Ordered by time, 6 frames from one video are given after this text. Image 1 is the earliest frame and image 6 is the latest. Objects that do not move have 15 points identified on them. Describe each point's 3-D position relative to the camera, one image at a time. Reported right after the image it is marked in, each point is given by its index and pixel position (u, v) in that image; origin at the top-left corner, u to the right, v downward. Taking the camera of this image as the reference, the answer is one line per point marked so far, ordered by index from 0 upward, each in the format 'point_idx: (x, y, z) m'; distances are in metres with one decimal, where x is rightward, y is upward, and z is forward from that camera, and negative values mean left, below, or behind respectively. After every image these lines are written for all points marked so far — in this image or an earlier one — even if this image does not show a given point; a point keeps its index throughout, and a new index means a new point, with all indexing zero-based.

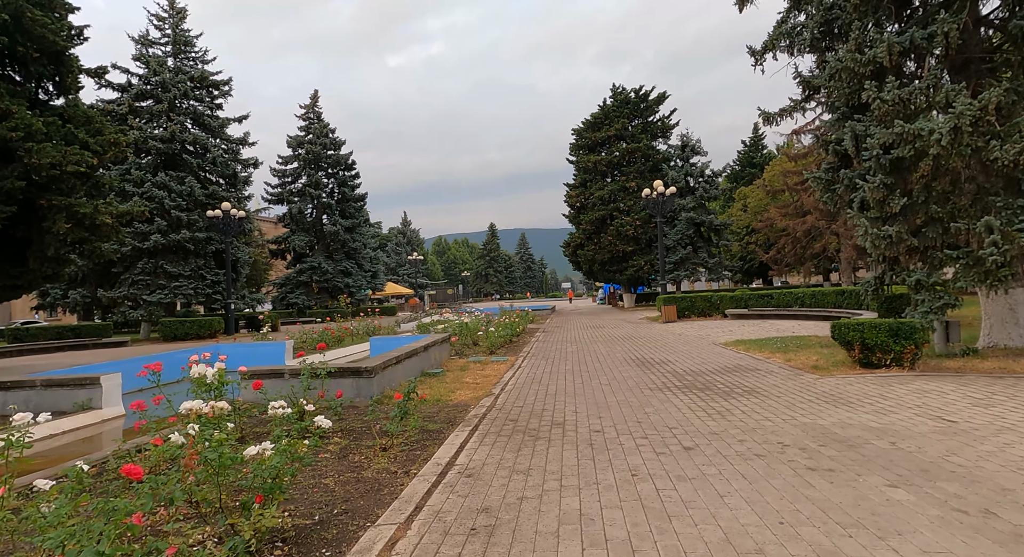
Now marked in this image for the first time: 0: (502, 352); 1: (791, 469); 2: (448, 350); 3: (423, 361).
0: (-0.2, -1.9, +15.8) m
1: (+1.9, -1.3, +4.3) m
2: (-1.5, -1.7, +14.5) m
3: (-1.7, -1.5, +11.5) m
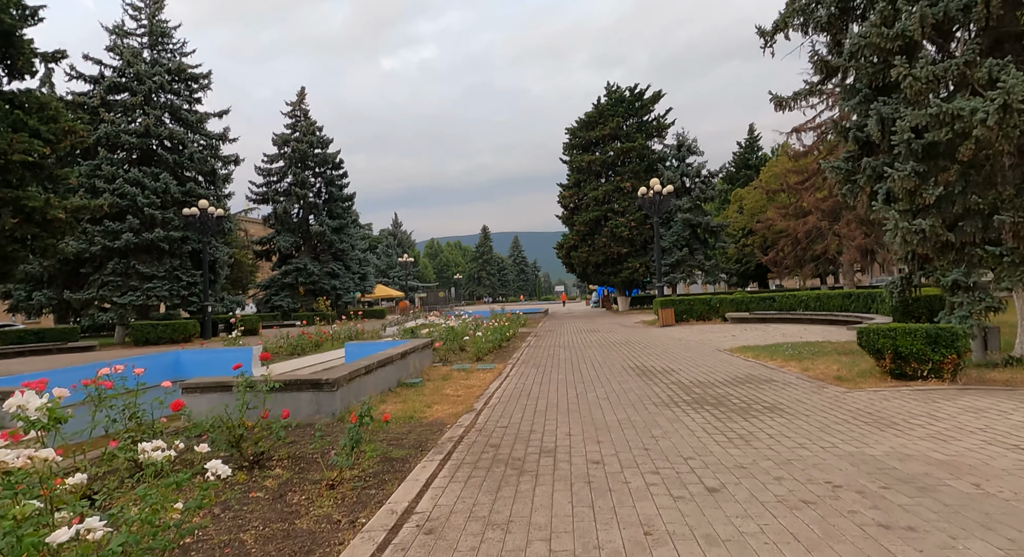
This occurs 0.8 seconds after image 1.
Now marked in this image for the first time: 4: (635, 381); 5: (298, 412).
0: (-0.5, -1.9, +14.7) m
1: (+1.8, -1.3, +3.2) m
2: (-1.8, -1.7, +13.4) m
3: (-1.9, -1.5, +10.4) m
4: (+1.9, -1.6, +9.4) m
5: (-2.5, -1.6, +7.3) m
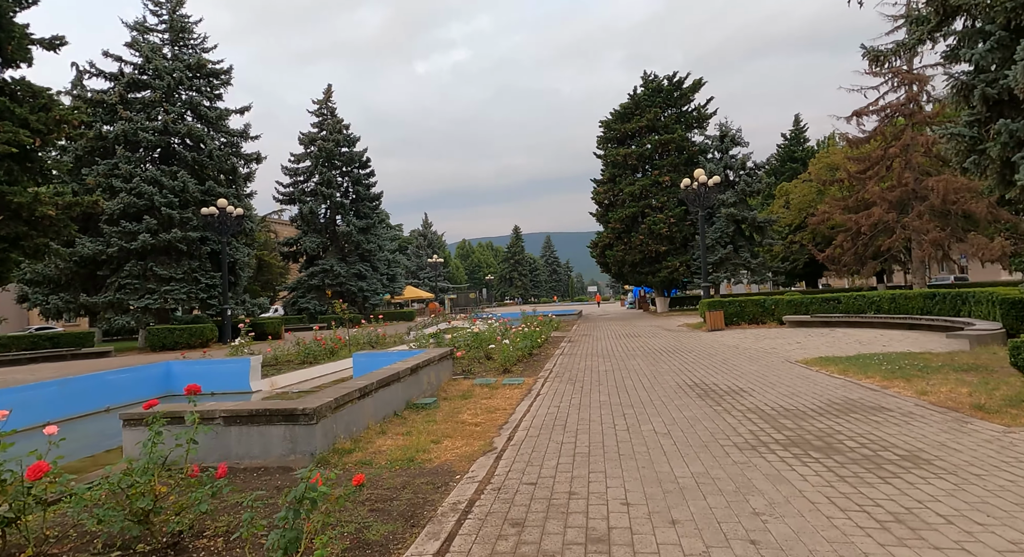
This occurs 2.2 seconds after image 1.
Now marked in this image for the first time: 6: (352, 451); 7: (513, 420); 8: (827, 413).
0: (+0.2, -1.9, +12.9) m
1: (+1.9, -1.3, +1.3) m
2: (-1.1, -1.7, +11.7) m
3: (-1.4, -1.5, +8.7) m
4: (+2.3, -1.5, +7.5) m
5: (-2.2, -1.6, +5.6) m
6: (-1.6, -1.7, +6.0) m
7: (0.0, -1.7, +7.3) m
8: (+3.4, -1.4, +6.5) m
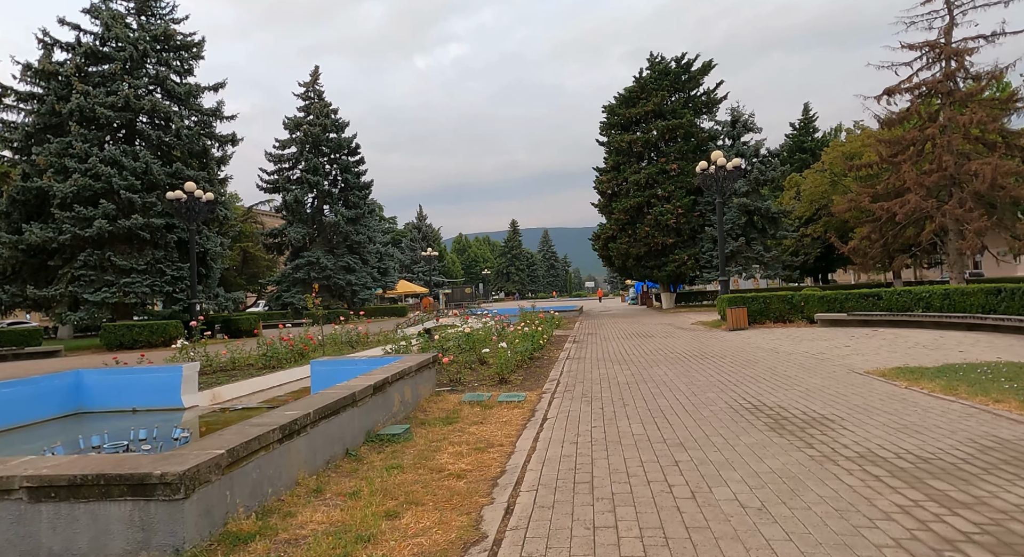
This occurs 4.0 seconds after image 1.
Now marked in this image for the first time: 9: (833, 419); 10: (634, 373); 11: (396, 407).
0: (+0.1, -1.8, +10.6) m
1: (+1.9, -1.2, -0.9) m
2: (-1.2, -1.5, +9.4) m
3: (-1.4, -1.4, +6.4) m
4: (+2.3, -1.4, +5.3) m
5: (-2.2, -1.5, +3.4) m
6: (-1.6, -1.5, +3.7) m
7: (0.0, -1.5, +5.0) m
8: (+3.4, -1.3, +4.3) m
9: (+3.1, -1.4, +6.0) m
10: (+2.0, -1.6, +10.3) m
11: (-1.3, -1.5, +7.1) m
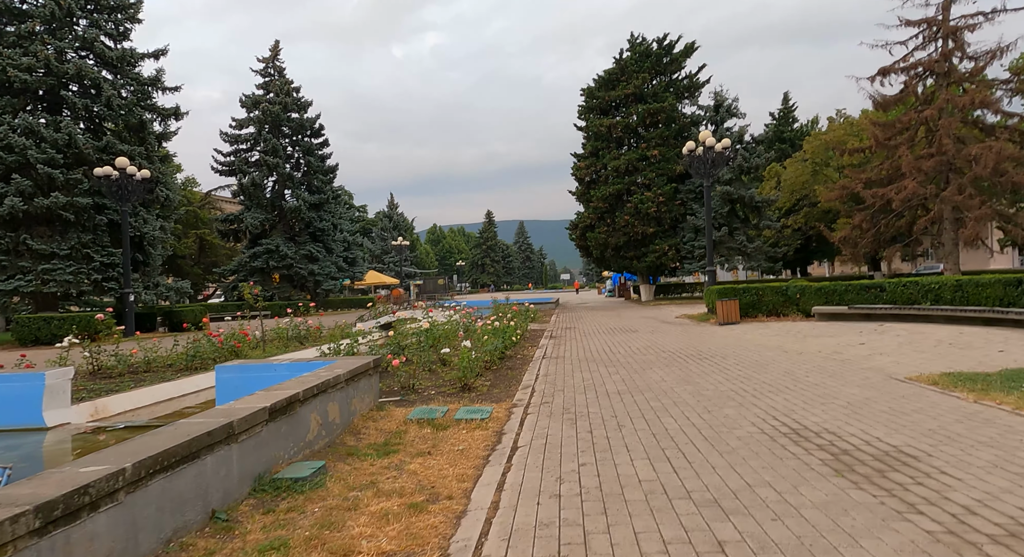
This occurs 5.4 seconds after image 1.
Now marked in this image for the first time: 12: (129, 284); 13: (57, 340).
0: (-0.4, -1.5, +8.8) m
1: (+1.9, -1.1, -2.7) m
2: (-1.6, -1.3, +7.5) m
3: (-1.8, -1.2, +4.5) m
4: (+2.0, -1.3, +3.5) m
5: (-2.4, -1.3, +1.4) m
6: (-1.8, -1.4, +1.8) m
7: (-0.3, -1.4, +3.1) m
8: (+3.1, -1.2, +2.6) m
9: (+2.8, -1.2, +4.3) m
10: (+1.5, -1.4, +8.5) m
11: (-1.7, -1.3, +5.2) m
12: (-12.2, -0.2, +19.5) m
13: (-13.4, -1.8, +18.1) m
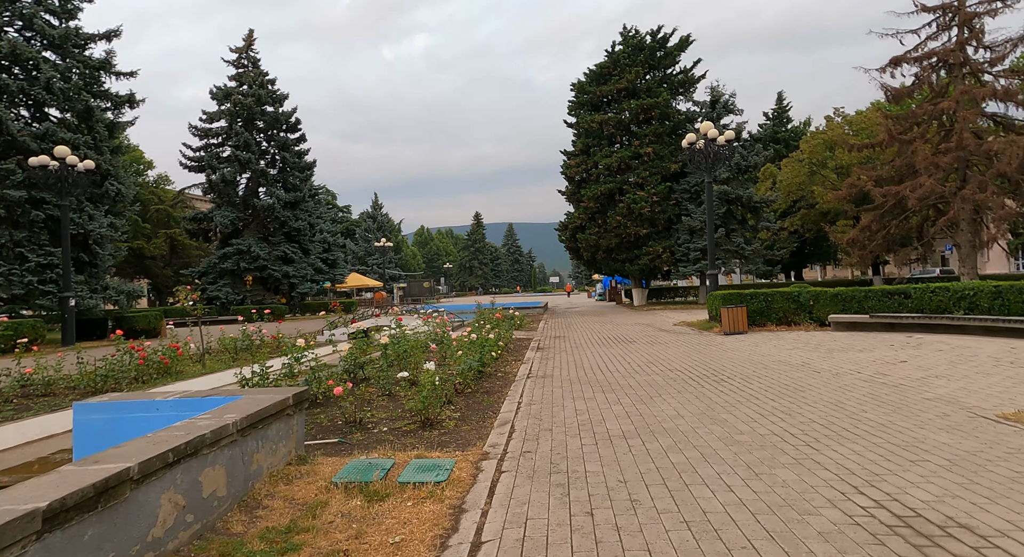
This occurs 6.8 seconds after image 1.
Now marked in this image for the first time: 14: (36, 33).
0: (-0.7, -1.6, +7.0) m
1: (+1.8, -1.1, -4.5) m
2: (-1.9, -1.4, +5.6) m
3: (-2.0, -1.2, +2.6) m
4: (+1.8, -1.3, +1.7) m
5: (-2.6, -1.4, -0.4) m
6: (-1.9, -1.4, -0.1) m
7: (-0.5, -1.4, +1.3) m
8: (+2.9, -1.2, +0.8) m
9: (+2.6, -1.3, +2.5) m
10: (+1.3, -1.4, +6.7) m
11: (-1.9, -1.4, +3.4) m
12: (-12.6, -0.2, +17.4) m
13: (-13.8, -1.9, +16.0) m
14: (-14.9, +7.7, +19.2) m
